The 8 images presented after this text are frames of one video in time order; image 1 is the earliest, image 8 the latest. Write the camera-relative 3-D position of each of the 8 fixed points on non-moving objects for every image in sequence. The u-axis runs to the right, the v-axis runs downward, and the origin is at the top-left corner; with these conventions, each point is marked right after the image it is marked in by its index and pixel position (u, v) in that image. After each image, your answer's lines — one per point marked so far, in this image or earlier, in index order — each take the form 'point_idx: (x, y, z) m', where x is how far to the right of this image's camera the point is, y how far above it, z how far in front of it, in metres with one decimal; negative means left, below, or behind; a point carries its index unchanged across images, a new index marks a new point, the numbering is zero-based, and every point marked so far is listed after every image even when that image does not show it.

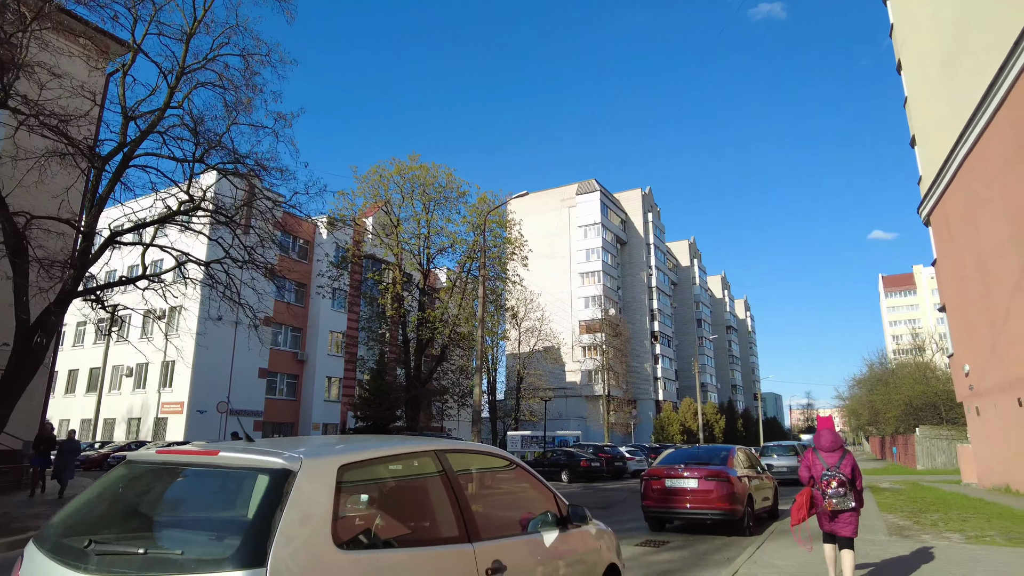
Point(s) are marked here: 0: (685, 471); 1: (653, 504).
0: (+2.4, -2.5, +8.9) m
1: (+2.0, -3.1, +9.2) m
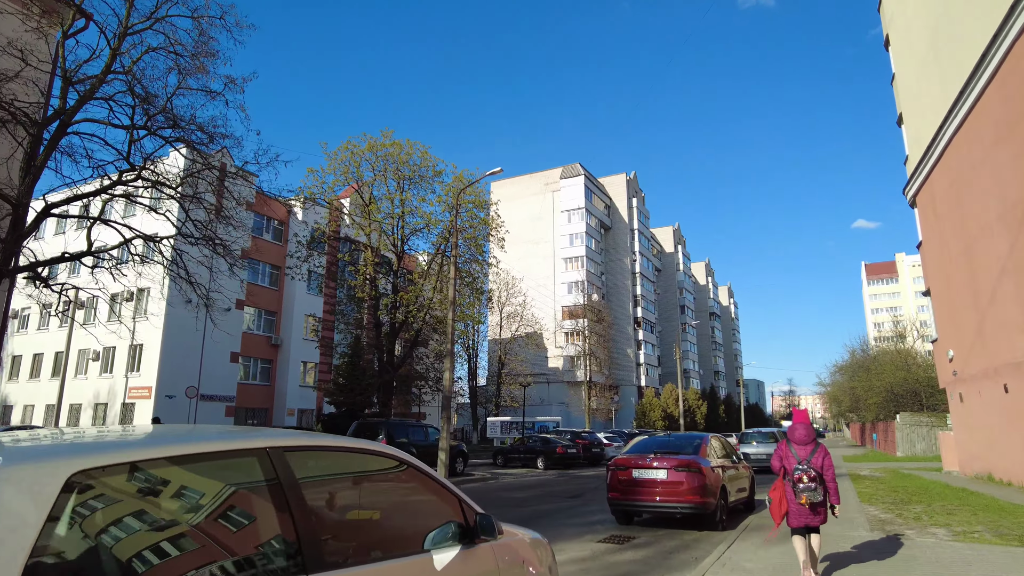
0: (+1.9, -2.2, +8.3) m
1: (+1.4, -2.7, +8.5) m
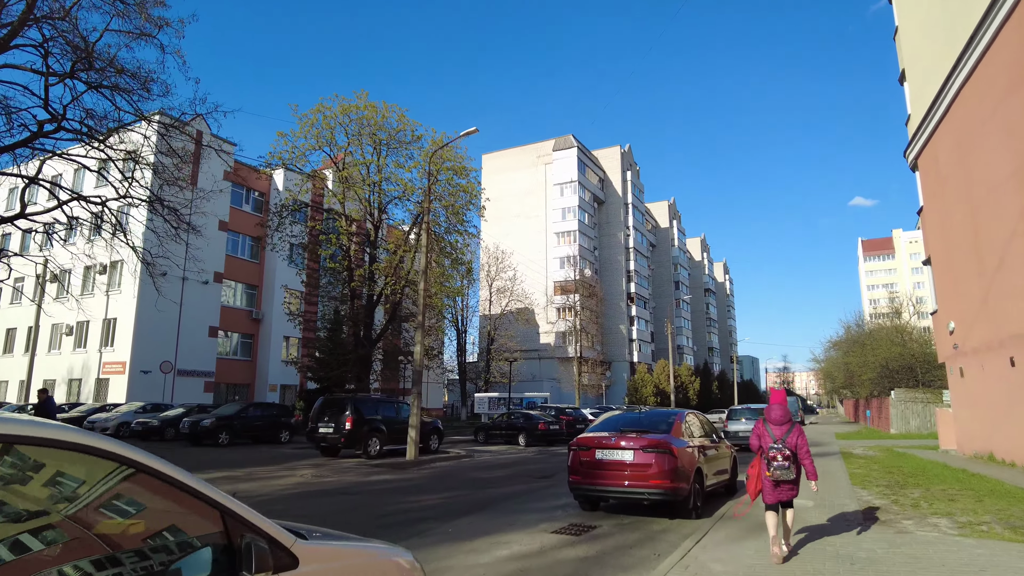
0: (+1.3, -1.8, +7.4) m
1: (+0.8, -2.3, +7.6) m
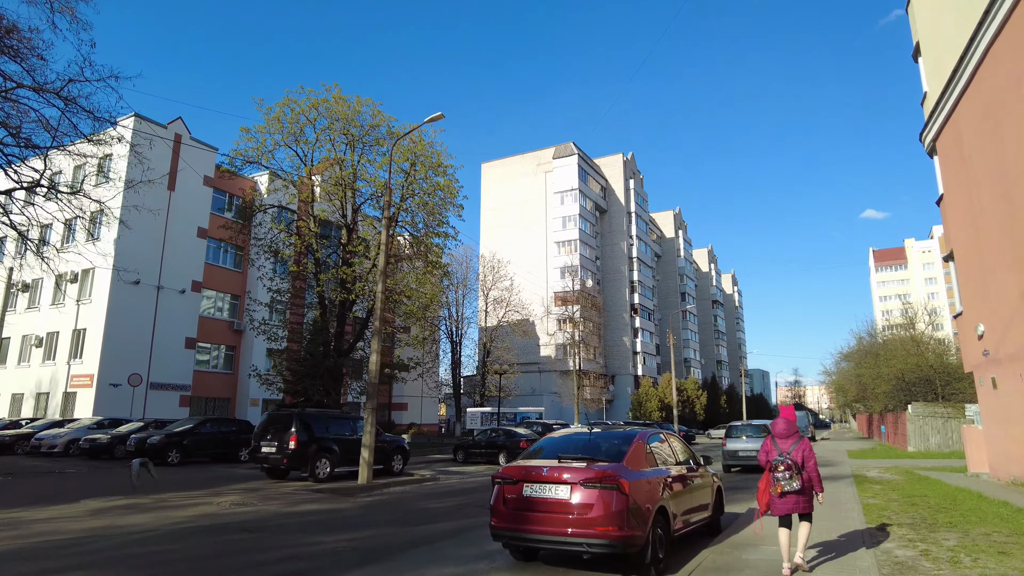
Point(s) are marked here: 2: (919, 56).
0: (+0.4, -1.6, +5.6) m
1: (-0.1, -2.1, +5.8) m
2: (+9.9, +5.7, +15.8) m
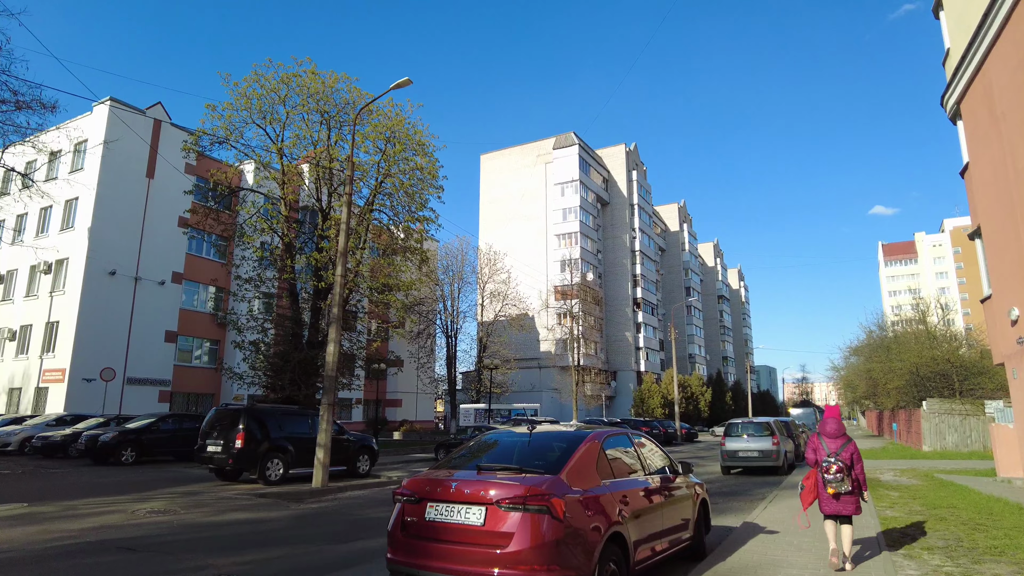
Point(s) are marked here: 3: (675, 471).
0: (-0.2, -1.3, +4.1) m
1: (-0.7, -1.8, +4.3) m
2: (+9.4, +6.0, +14.3) m
3: (+1.6, -1.8, +6.2) m
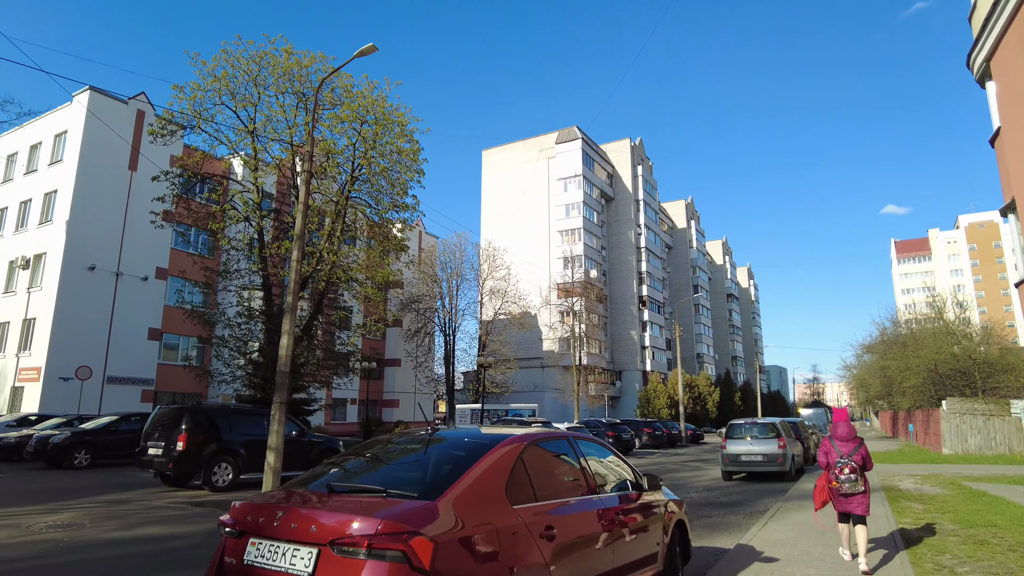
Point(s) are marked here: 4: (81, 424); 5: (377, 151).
0: (-0.9, -1.0, +2.8) m
1: (-1.3, -1.5, +3.0) m
2: (+8.9, +6.3, +12.8) m
3: (+1.0, -1.5, +4.9) m
4: (-11.7, -3.7, +17.6) m
5: (-4.0, +4.1, +19.7) m
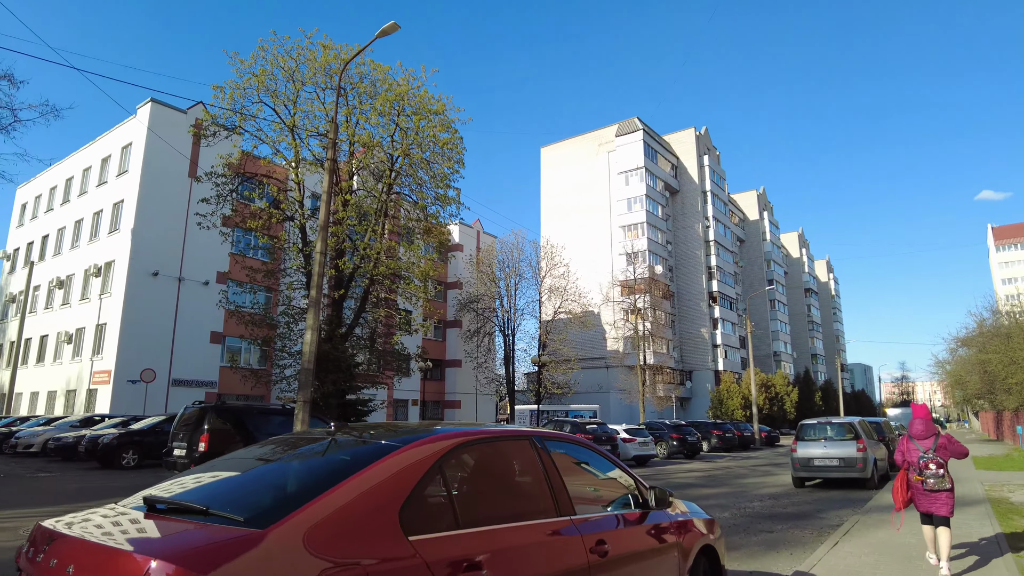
0: (-1.2, -0.8, +1.9) m
1: (-1.6, -1.3, +2.1) m
2: (+9.4, +6.7, +10.8) m
3: (+0.8, -1.2, +3.8) m
4: (-10.4, -3.8, +17.7) m
5: (-2.7, +4.2, +19.0) m
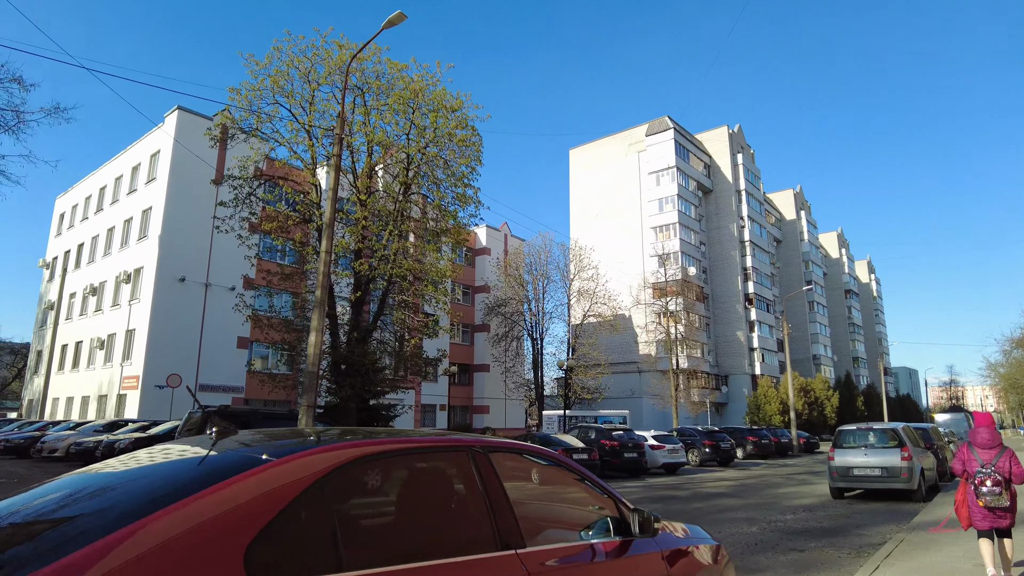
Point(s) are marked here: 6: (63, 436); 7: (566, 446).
0: (-1.5, -0.7, +1.3) m
1: (-1.9, -1.2, +1.6) m
2: (+9.5, +6.9, +9.8) m
3: (+0.6, -1.1, +3.1) m
4: (-9.8, -3.9, +17.6) m
5: (-2.2, +4.2, +18.6) m
6: (-13.5, -4.5, +19.3) m
7: (+1.5, -3.9, +16.3) m
